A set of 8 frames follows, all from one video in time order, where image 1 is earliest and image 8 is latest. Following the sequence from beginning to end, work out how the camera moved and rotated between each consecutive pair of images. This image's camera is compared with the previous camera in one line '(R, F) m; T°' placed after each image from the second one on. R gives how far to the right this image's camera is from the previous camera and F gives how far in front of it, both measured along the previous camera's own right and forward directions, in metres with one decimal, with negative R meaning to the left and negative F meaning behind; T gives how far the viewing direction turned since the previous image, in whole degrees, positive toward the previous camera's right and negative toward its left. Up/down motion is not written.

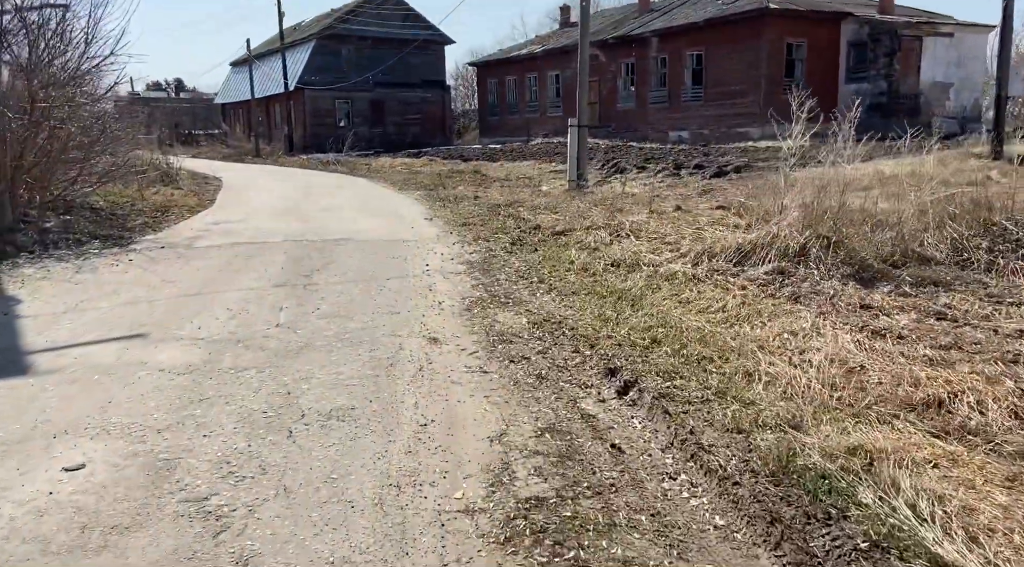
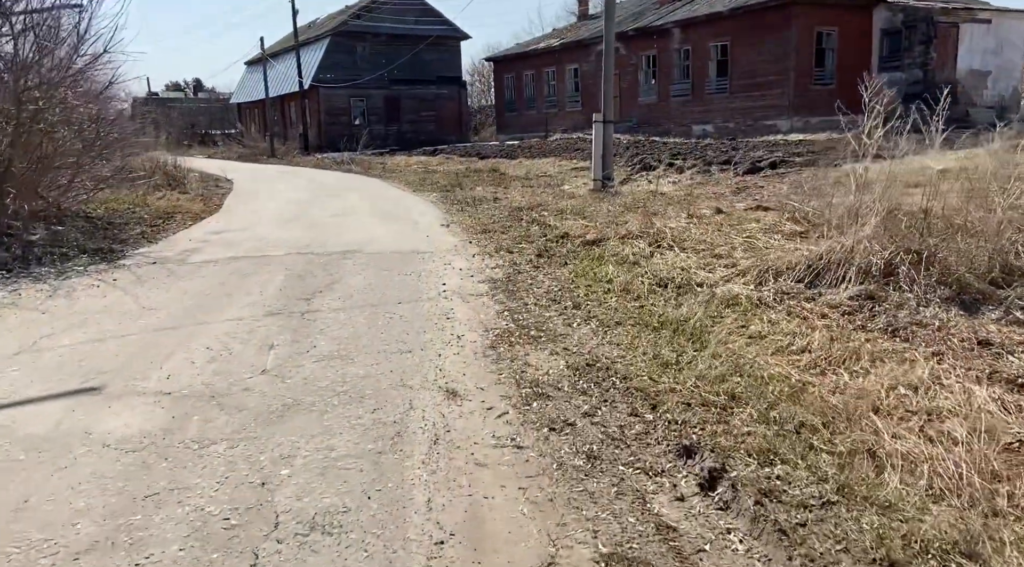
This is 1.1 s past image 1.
(-0.1, +0.9) m; -1°
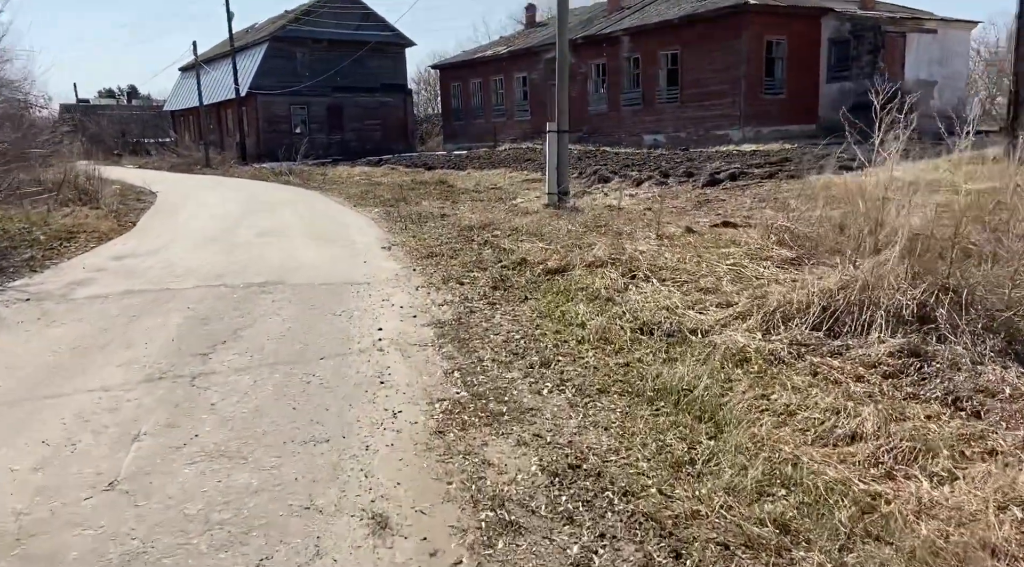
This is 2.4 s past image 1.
(0.0, +1.1) m; +4°
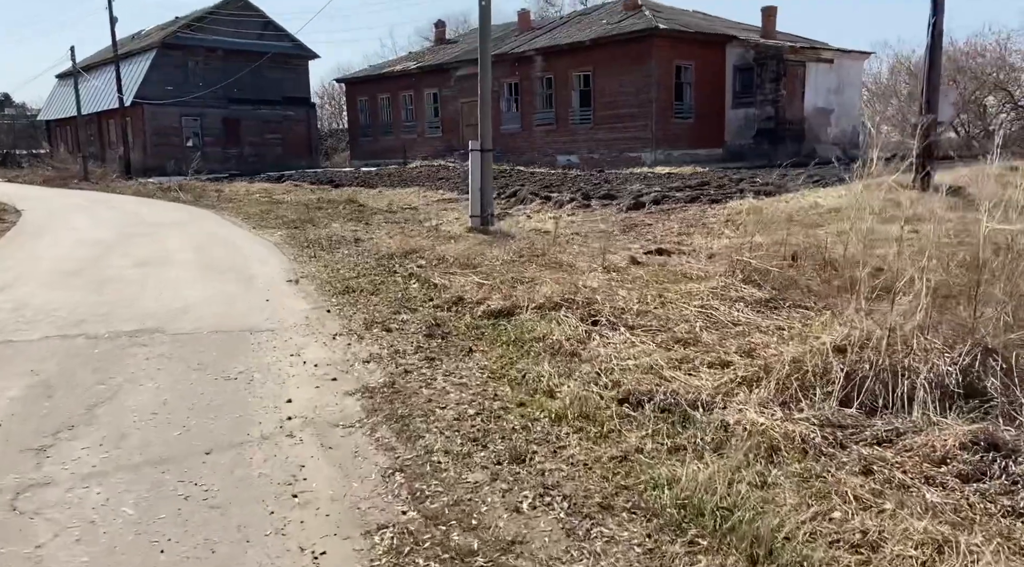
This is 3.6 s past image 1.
(-0.2, +1.0) m; +7°
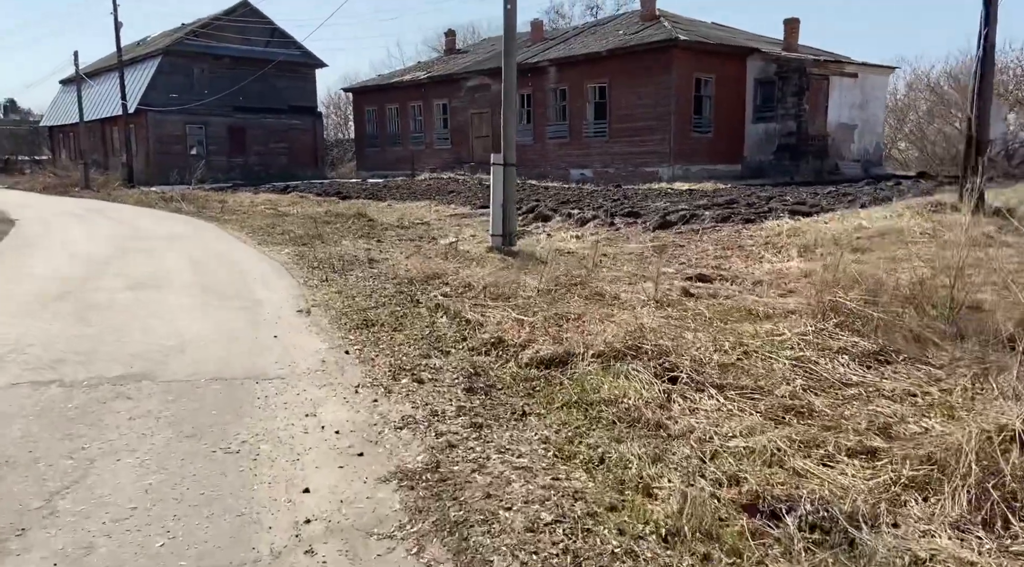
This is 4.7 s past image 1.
(-0.3, +0.9) m; 0°
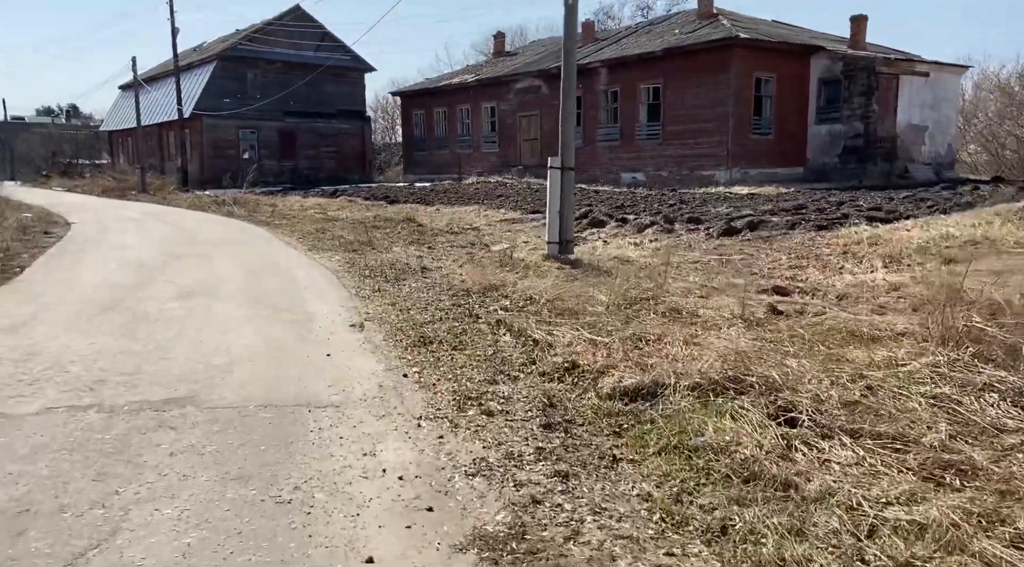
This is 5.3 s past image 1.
(-0.2, +0.6) m; -3°
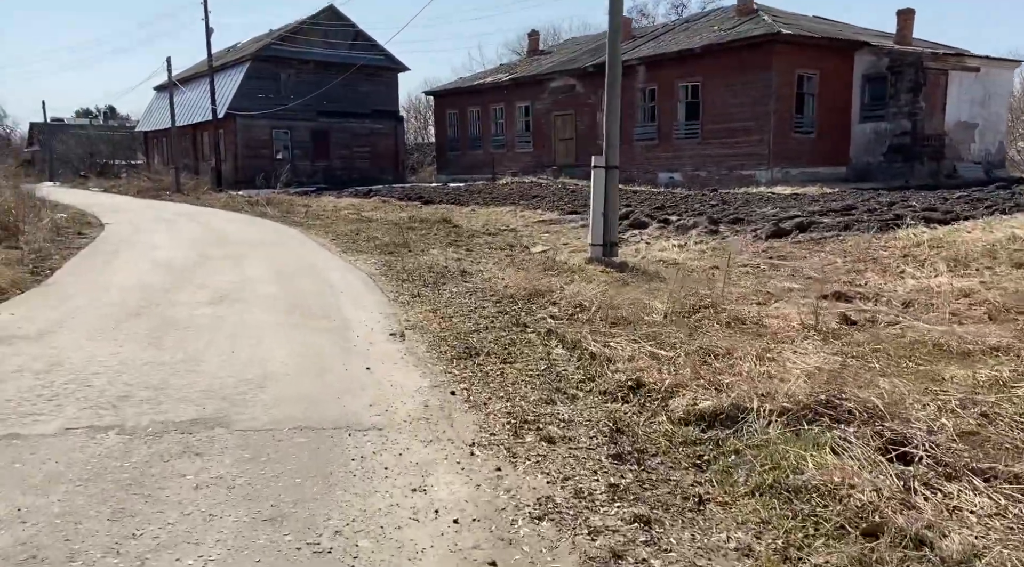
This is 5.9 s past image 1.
(-0.2, +0.4) m; -2°
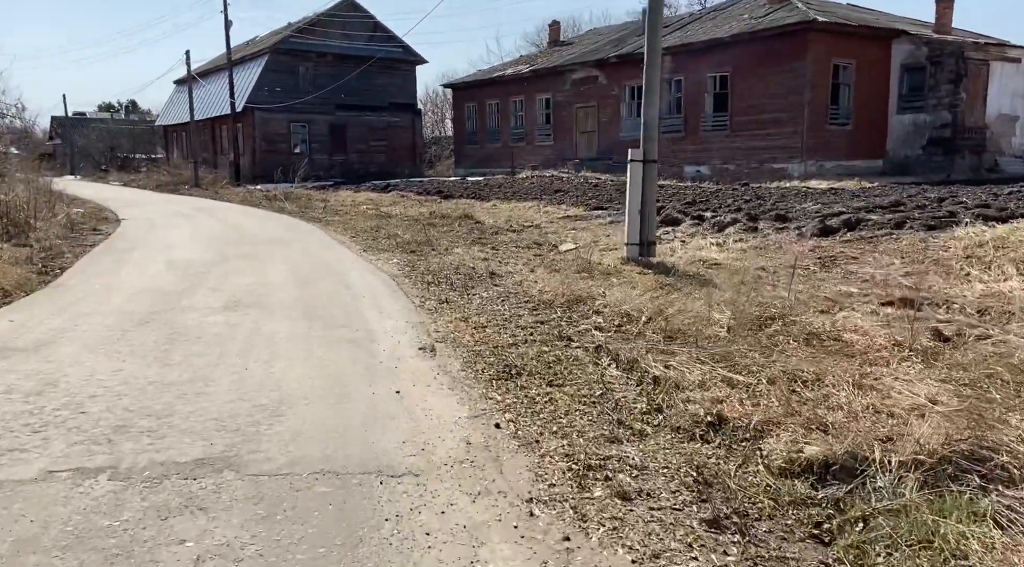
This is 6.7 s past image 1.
(-0.2, +0.7) m; -1°
